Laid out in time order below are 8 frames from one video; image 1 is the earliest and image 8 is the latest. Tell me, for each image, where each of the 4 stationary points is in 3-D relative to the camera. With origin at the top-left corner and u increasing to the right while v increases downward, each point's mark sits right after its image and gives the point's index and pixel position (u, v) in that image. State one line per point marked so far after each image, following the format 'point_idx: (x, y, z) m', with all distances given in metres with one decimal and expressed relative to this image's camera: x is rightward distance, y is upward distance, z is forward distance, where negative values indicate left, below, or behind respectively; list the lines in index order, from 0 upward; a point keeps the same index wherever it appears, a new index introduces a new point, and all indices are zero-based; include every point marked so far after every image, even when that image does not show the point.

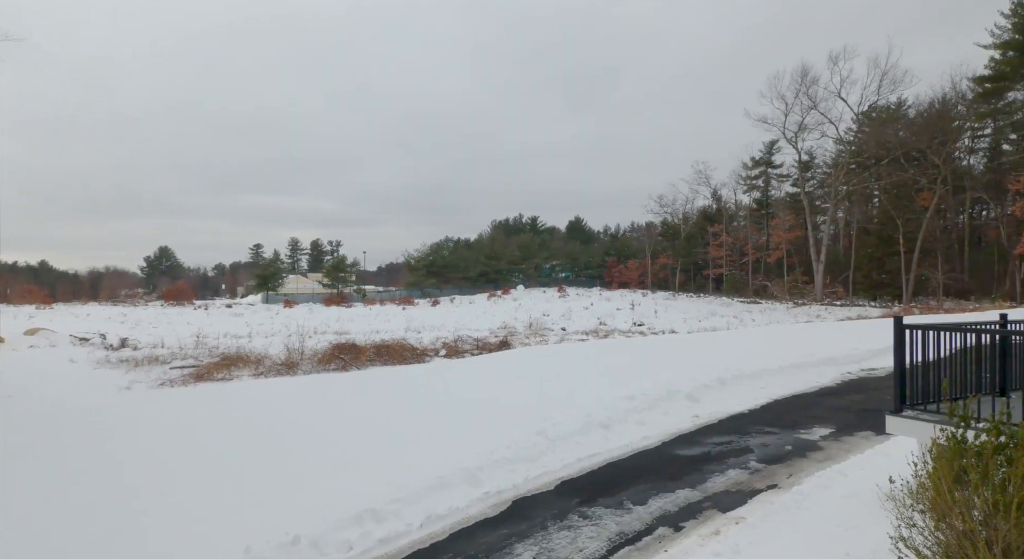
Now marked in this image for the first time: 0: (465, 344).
0: (-1.1, -1.5, +14.0) m
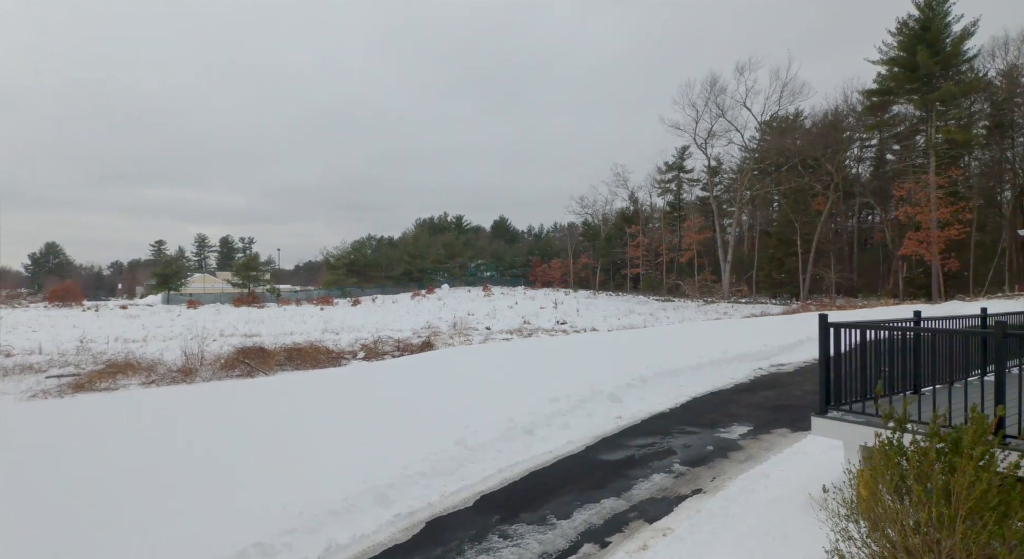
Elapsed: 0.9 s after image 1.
0: (-2.8, -1.4, +13.5) m
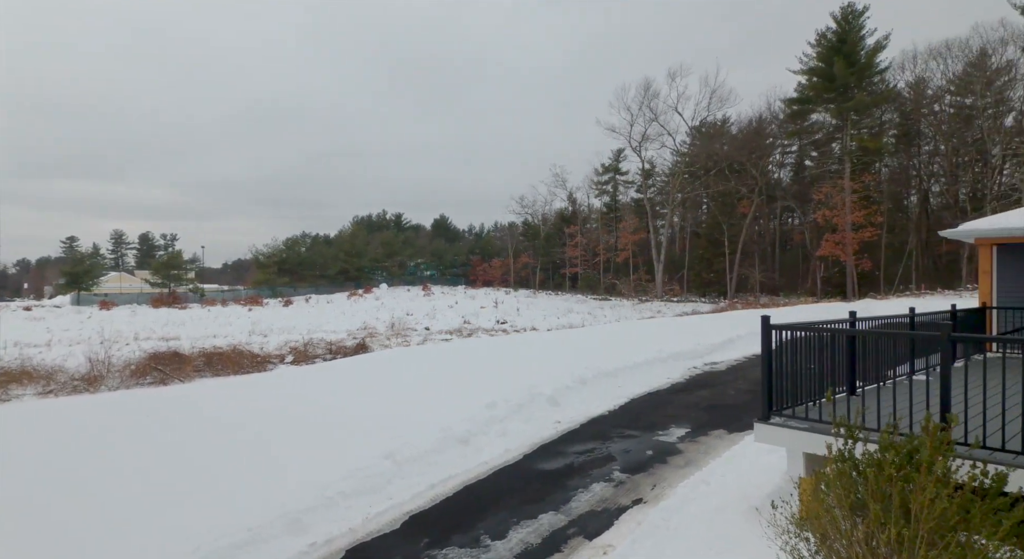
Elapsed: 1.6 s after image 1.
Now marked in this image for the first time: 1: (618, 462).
0: (-4.1, -1.4, +12.9) m
1: (+1.0, -1.7, +5.8) m
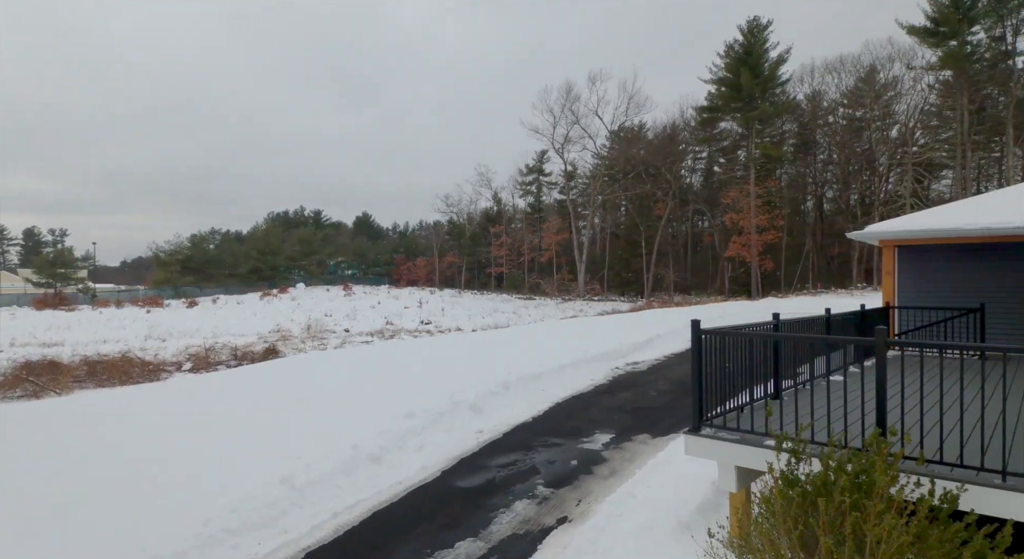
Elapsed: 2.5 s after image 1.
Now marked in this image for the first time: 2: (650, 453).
0: (-5.7, -1.4, +12.0) m
1: (+0.3, -1.8, +5.6) m
2: (+1.3, -1.7, +6.1) m
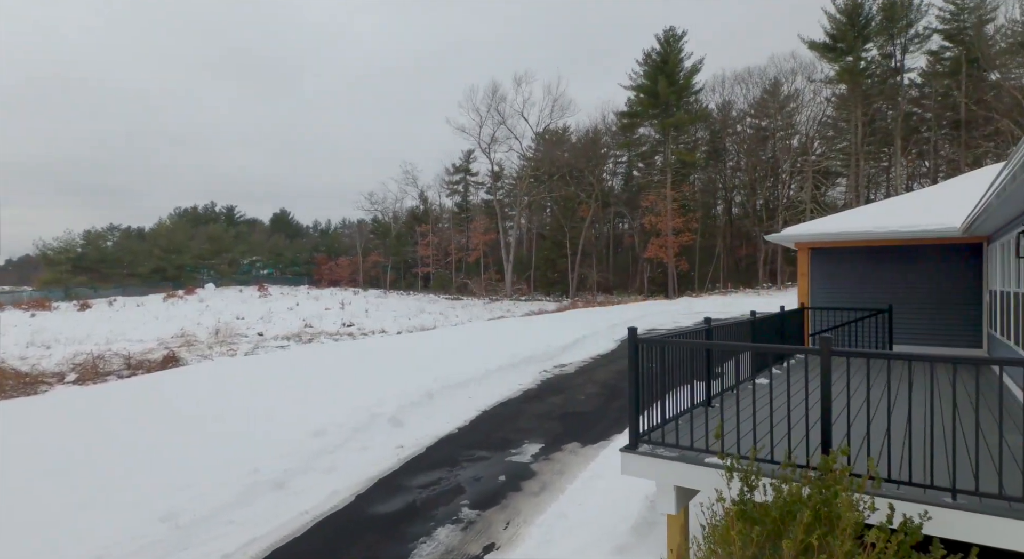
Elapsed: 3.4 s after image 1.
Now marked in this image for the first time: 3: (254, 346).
0: (-7.0, -1.4, +10.9) m
1: (-0.4, -1.8, +5.2) m
2: (+0.6, -1.7, +5.8) m
3: (-5.7, -1.5, +13.6) m
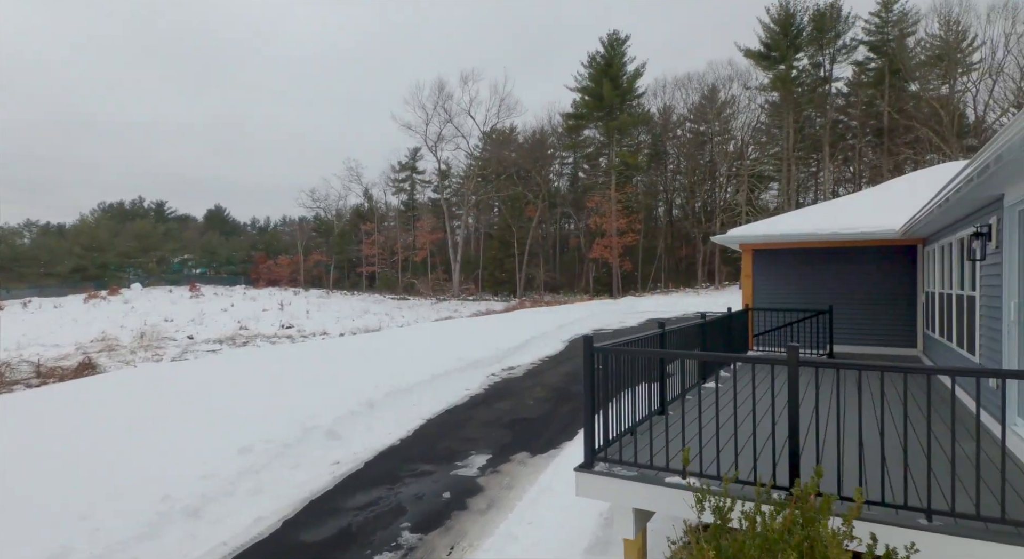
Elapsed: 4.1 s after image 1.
0: (-7.9, -1.4, +10.0) m
1: (-0.8, -1.8, +4.9) m
2: (+0.1, -1.7, +5.6) m
3: (-6.8, -1.5, +12.8) m
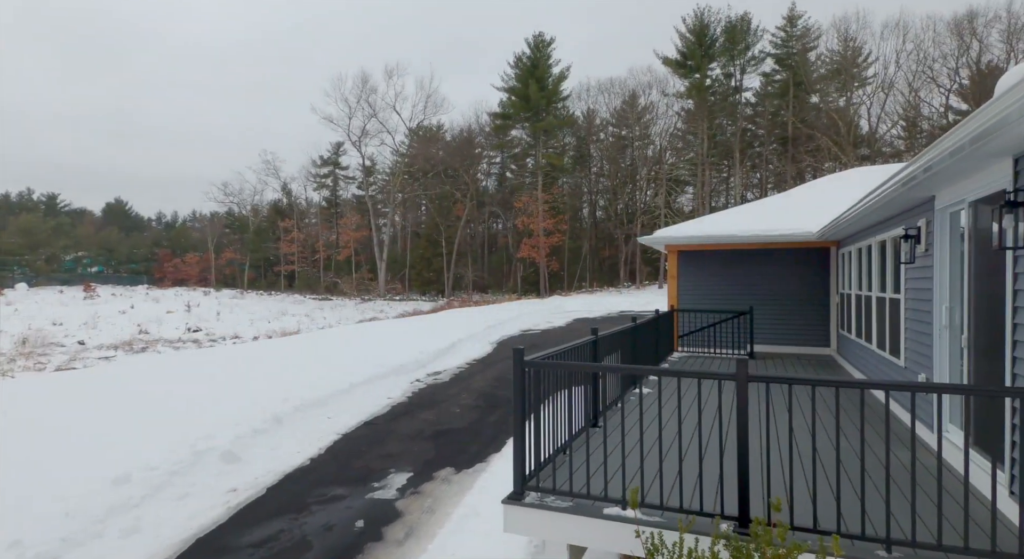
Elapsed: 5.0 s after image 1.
0: (-9.0, -1.4, +8.7) m
1: (-1.4, -1.8, +4.4) m
2: (-0.5, -1.8, +5.2) m
3: (-8.2, -1.5, +11.5) m
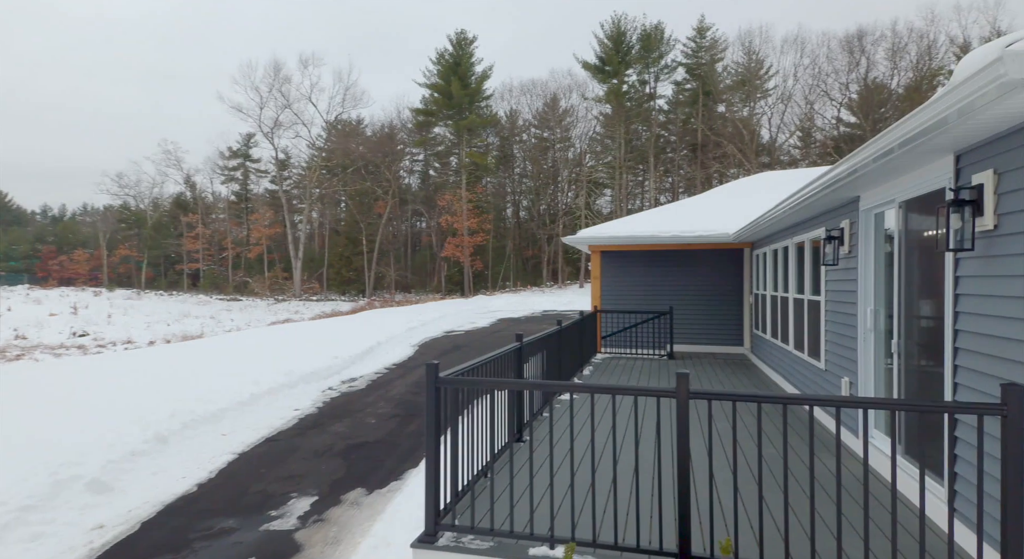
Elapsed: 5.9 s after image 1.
0: (-10.0, -1.4, +7.1) m
1: (-1.9, -1.8, +3.9) m
2: (-1.1, -1.8, +4.8) m
3: (-9.6, -1.5, +10.1) m
